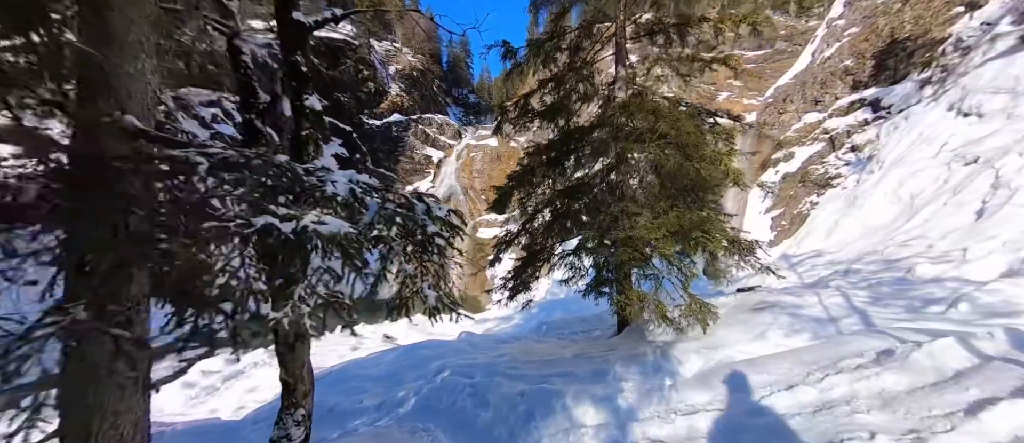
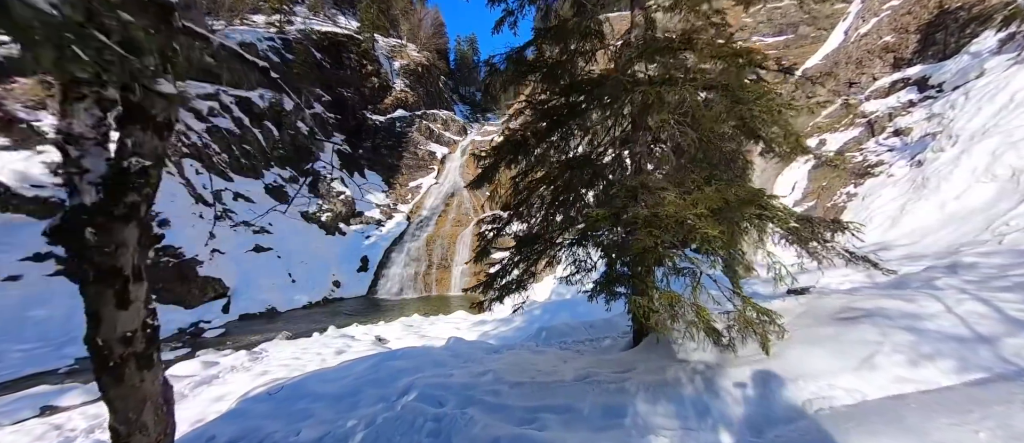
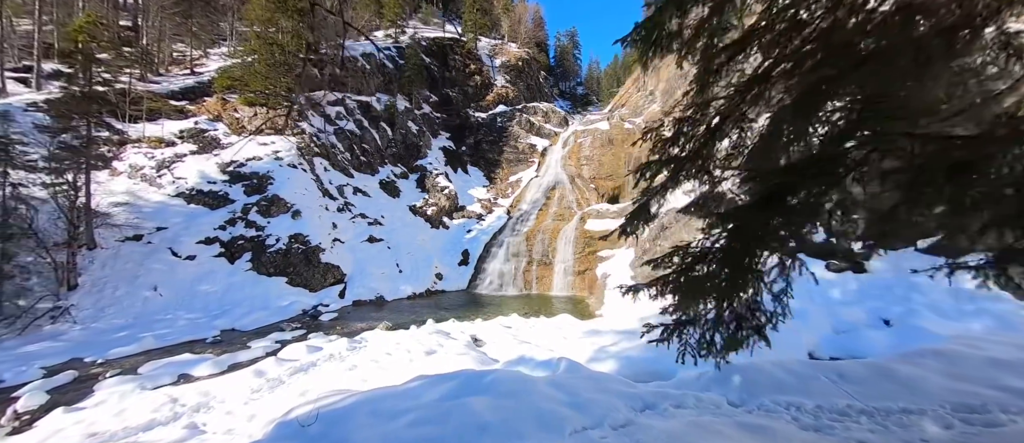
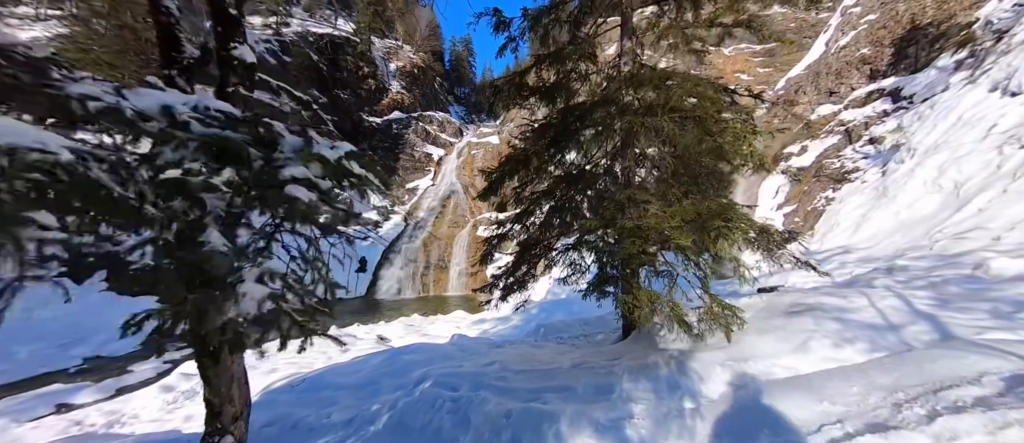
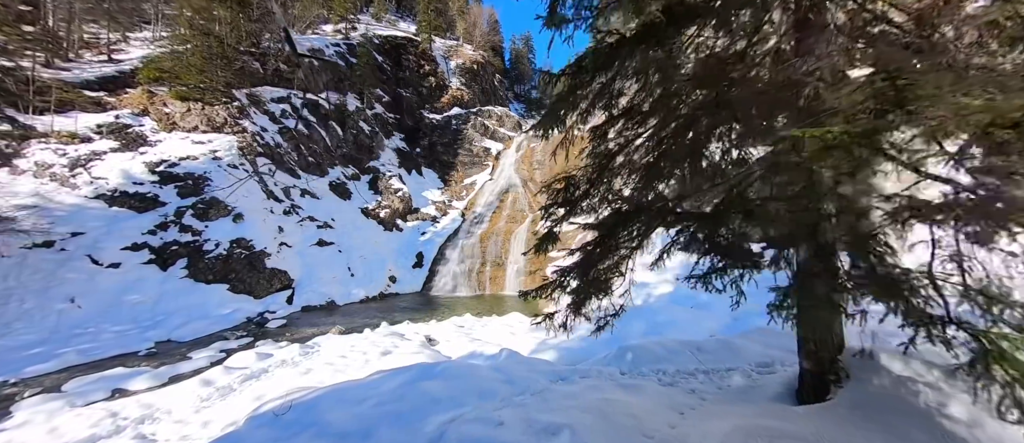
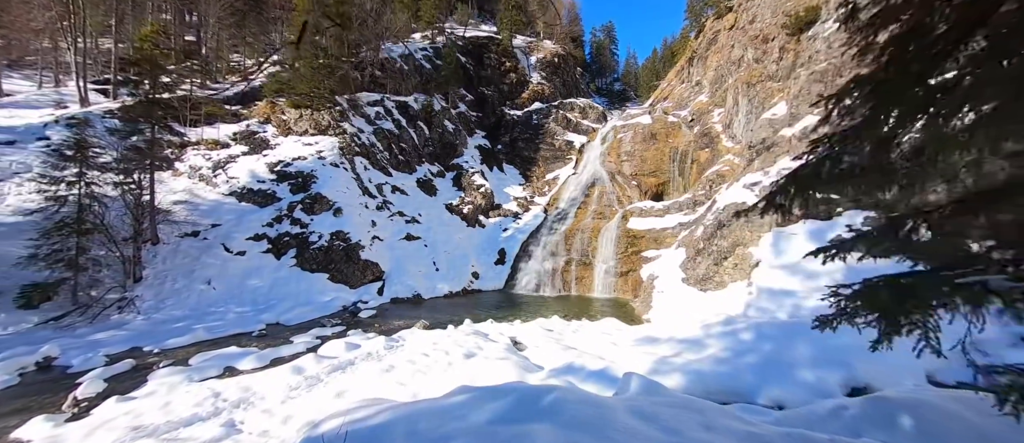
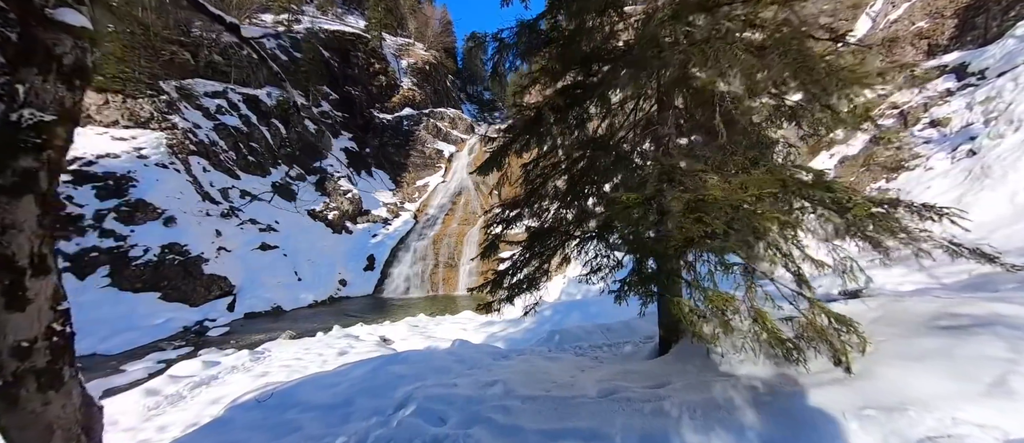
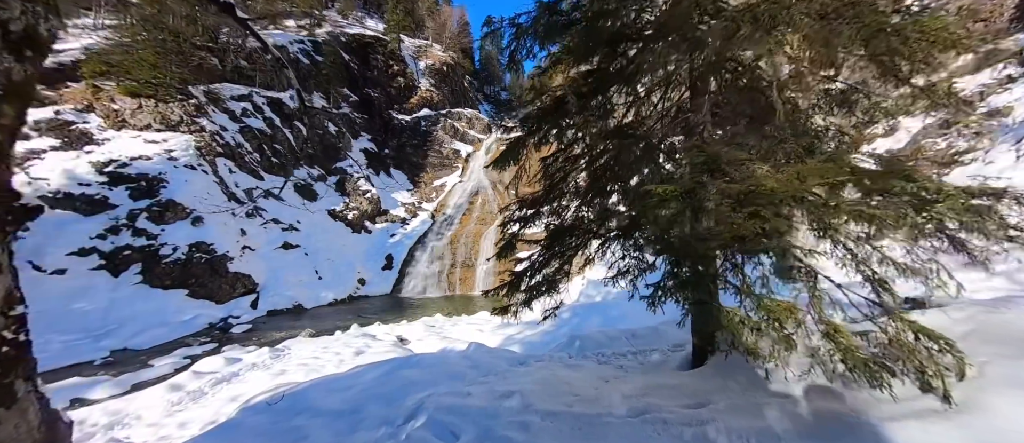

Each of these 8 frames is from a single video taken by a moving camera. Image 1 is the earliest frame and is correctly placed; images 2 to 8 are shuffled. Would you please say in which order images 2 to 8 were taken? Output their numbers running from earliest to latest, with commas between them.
4, 2, 7, 8, 5, 3, 6
